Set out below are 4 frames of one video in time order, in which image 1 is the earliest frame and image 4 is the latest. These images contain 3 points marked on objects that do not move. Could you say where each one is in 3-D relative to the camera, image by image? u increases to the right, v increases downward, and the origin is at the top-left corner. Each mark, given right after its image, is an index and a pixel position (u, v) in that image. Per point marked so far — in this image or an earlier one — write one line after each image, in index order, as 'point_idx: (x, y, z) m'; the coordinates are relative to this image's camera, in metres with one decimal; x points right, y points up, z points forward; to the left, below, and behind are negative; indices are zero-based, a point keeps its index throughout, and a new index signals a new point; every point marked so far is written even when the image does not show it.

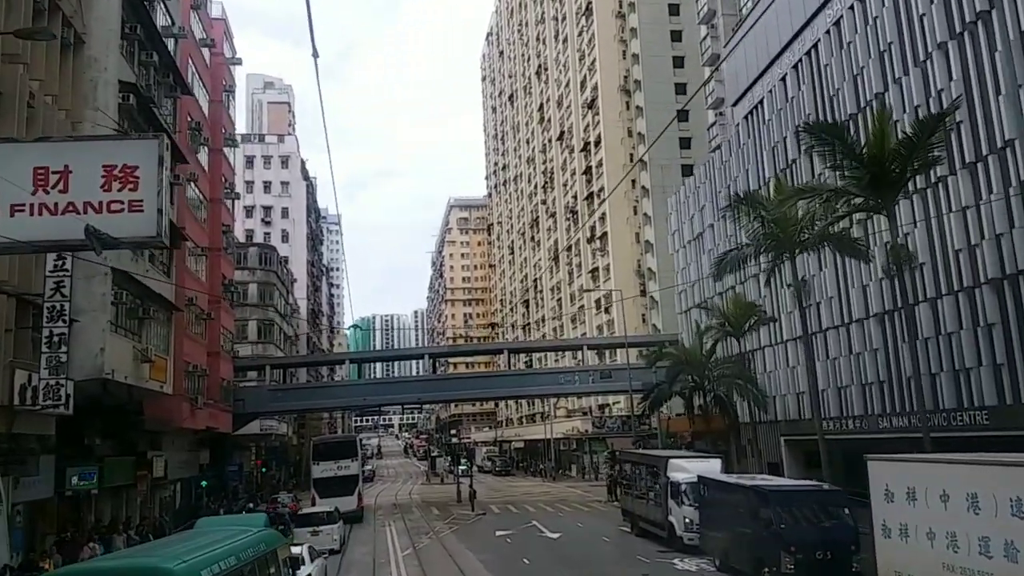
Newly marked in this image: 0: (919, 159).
0: (+9.2, +2.9, +19.3) m
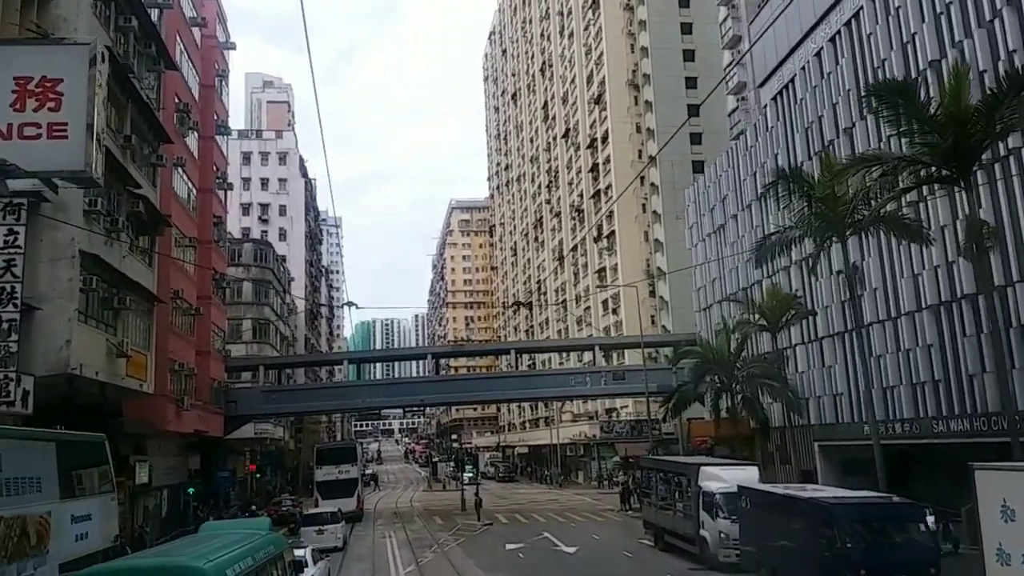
0: (+9.7, +3.3, +16.8) m
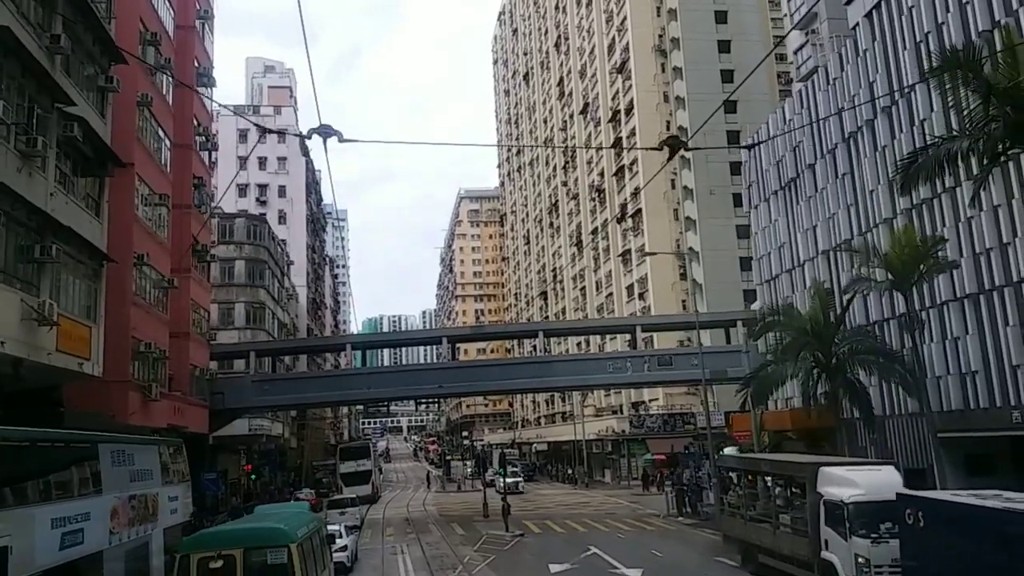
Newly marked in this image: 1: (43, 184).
0: (+10.7, +4.6, +10.6) m
1: (-10.3, +2.3, +18.7) m
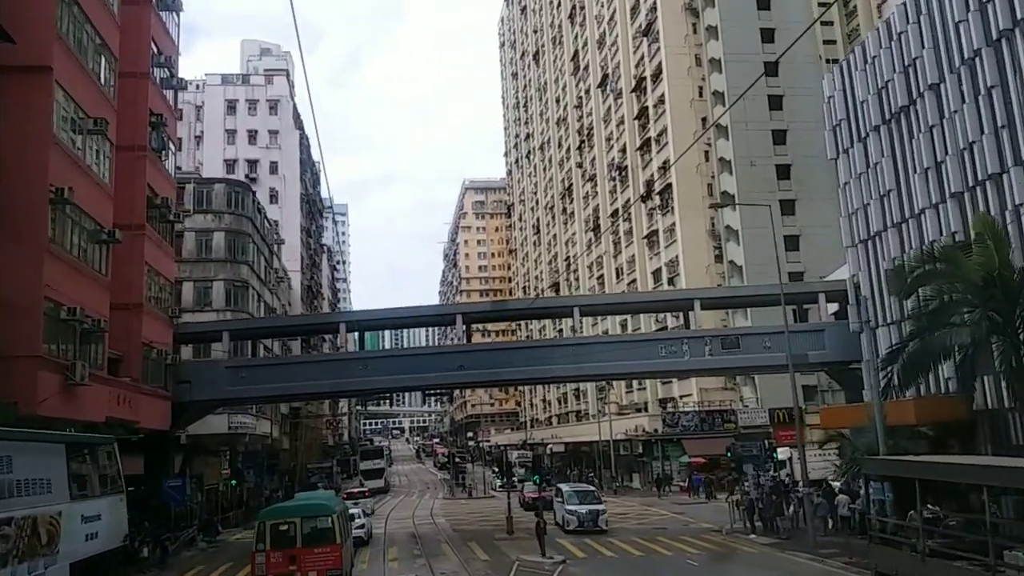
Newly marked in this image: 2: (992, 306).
0: (+11.8, +5.9, +3.5) m
1: (-9.2, +3.6, +11.7) m
2: (+9.7, -0.4, +17.9) m
